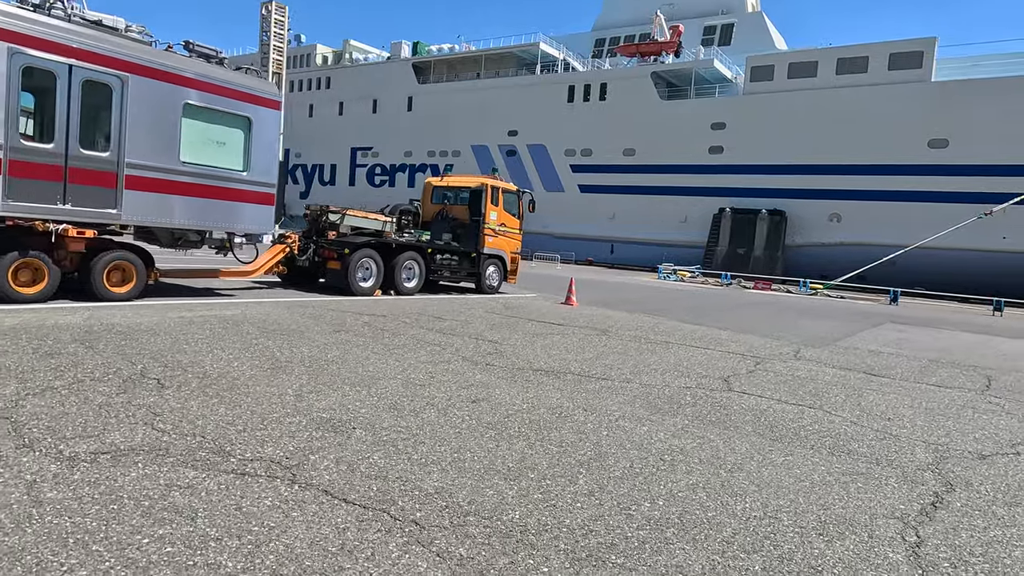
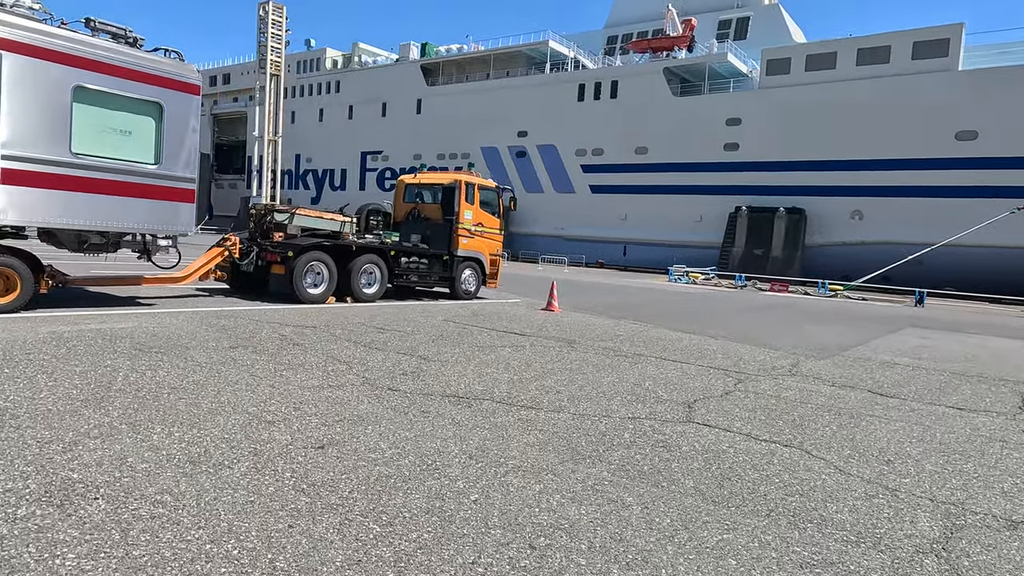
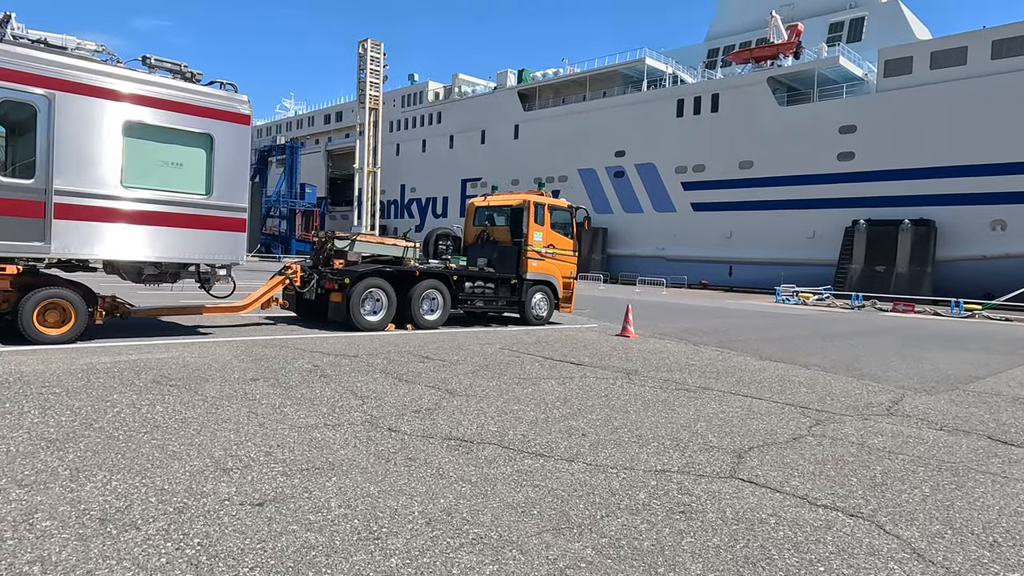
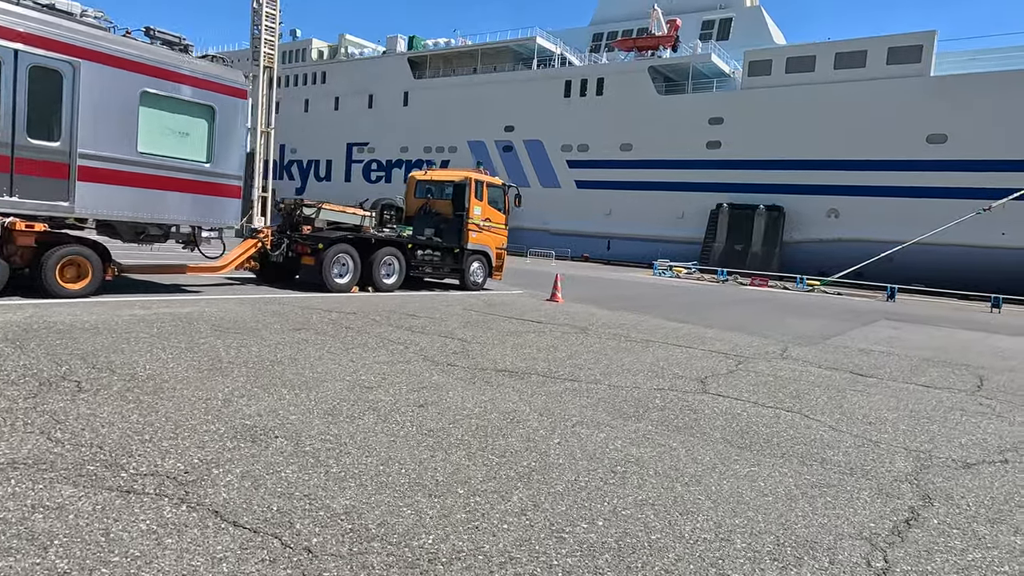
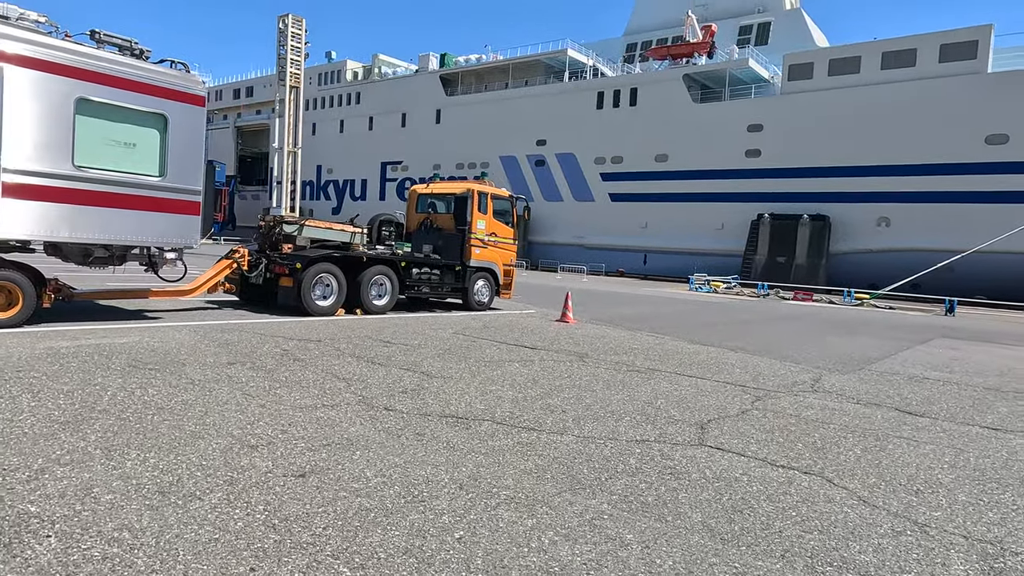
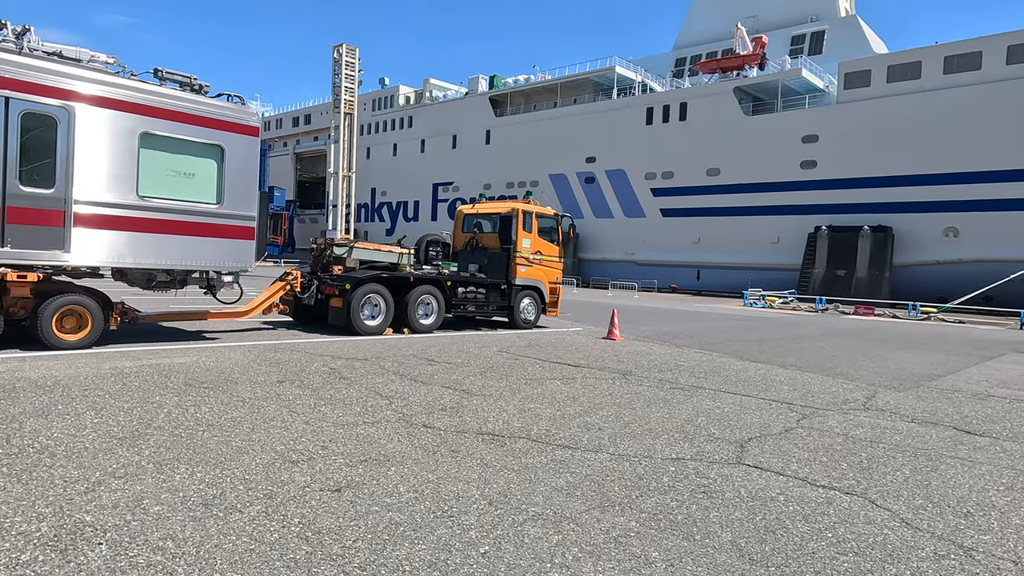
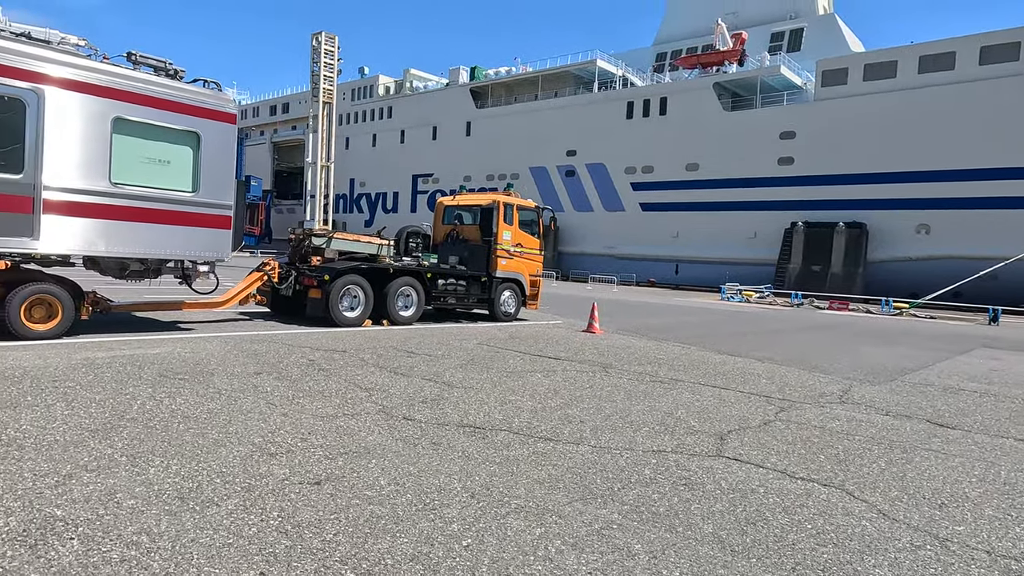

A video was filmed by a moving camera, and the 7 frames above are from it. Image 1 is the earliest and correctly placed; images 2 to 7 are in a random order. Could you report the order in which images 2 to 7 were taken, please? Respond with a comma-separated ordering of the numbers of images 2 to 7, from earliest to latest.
4, 2, 5, 7, 6, 3
